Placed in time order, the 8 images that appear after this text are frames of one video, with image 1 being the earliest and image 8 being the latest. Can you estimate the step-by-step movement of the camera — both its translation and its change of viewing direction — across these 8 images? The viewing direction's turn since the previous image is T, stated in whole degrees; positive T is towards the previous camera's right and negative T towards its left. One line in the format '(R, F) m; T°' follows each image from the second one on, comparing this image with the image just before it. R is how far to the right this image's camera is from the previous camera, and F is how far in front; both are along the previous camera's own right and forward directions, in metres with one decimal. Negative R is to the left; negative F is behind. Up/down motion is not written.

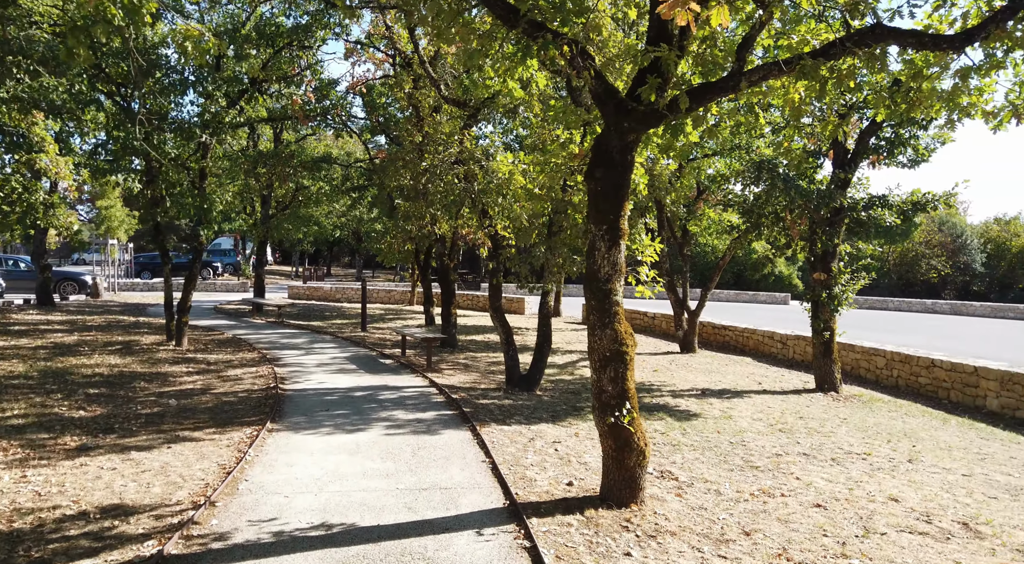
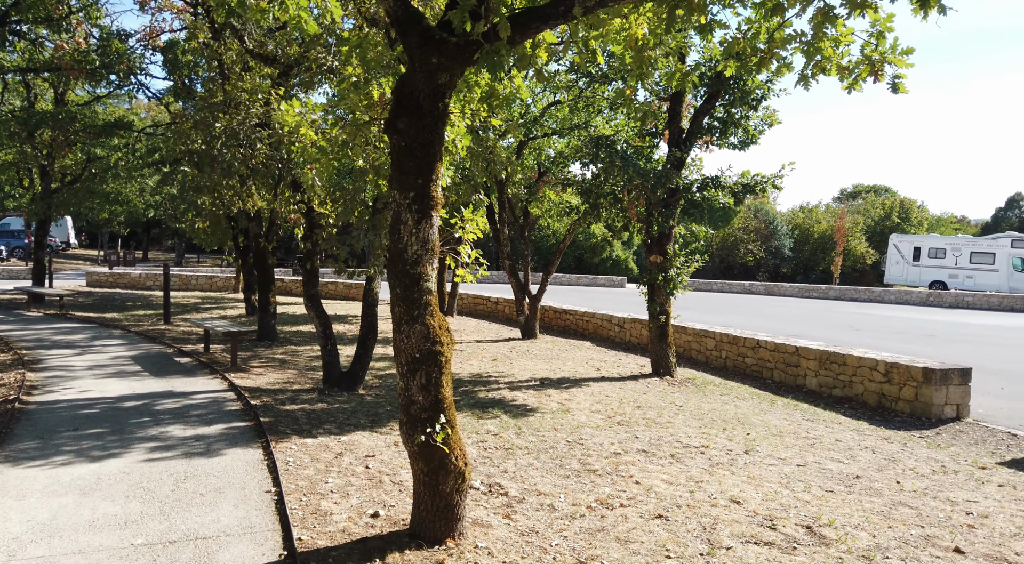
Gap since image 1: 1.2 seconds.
(+0.3, +0.8) m; +12°
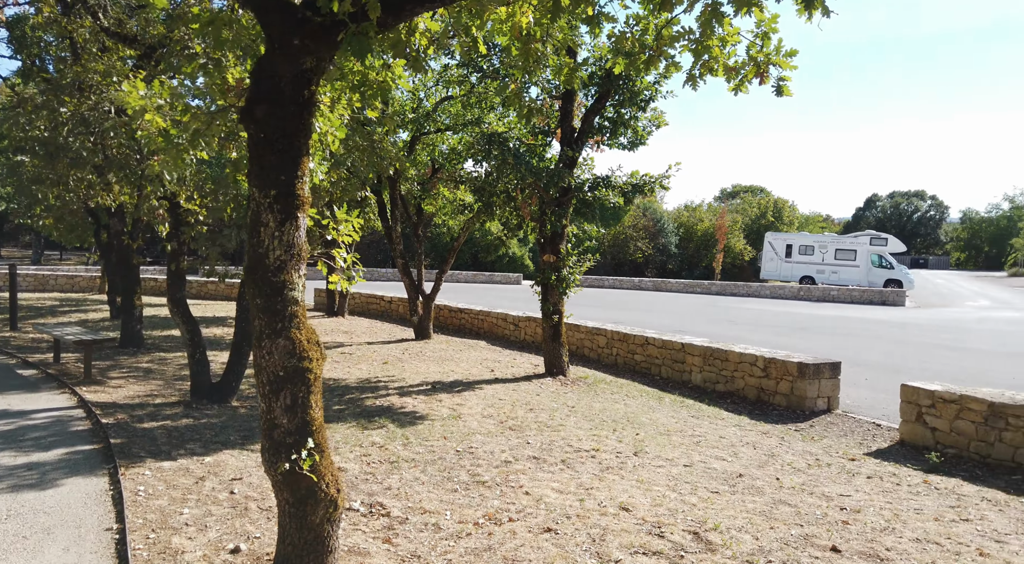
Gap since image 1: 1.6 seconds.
(+0.1, +0.2) m; +8°
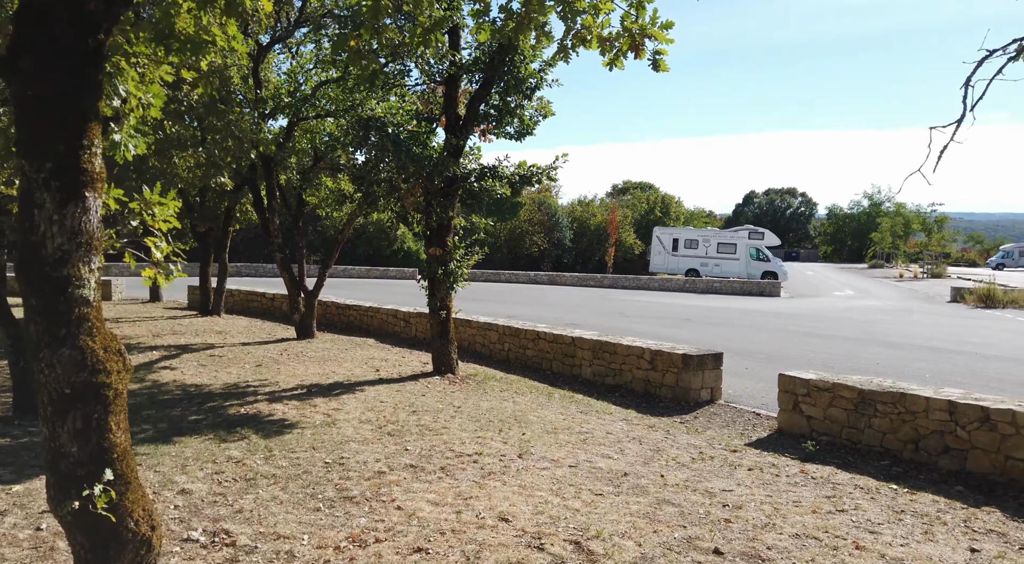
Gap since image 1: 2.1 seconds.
(+0.2, +0.4) m; +8°
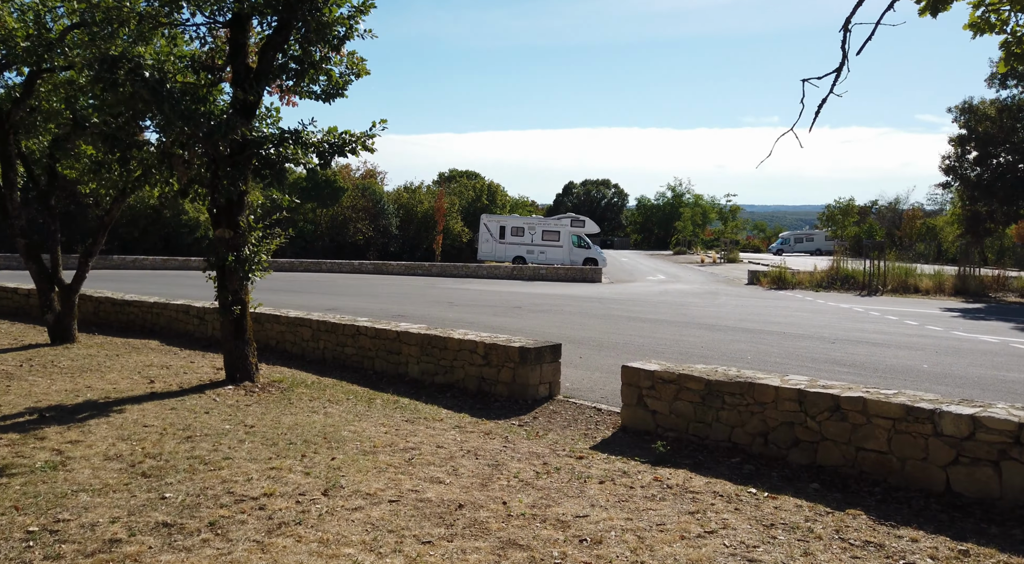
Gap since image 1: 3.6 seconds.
(+0.2, +1.2) m; +14°
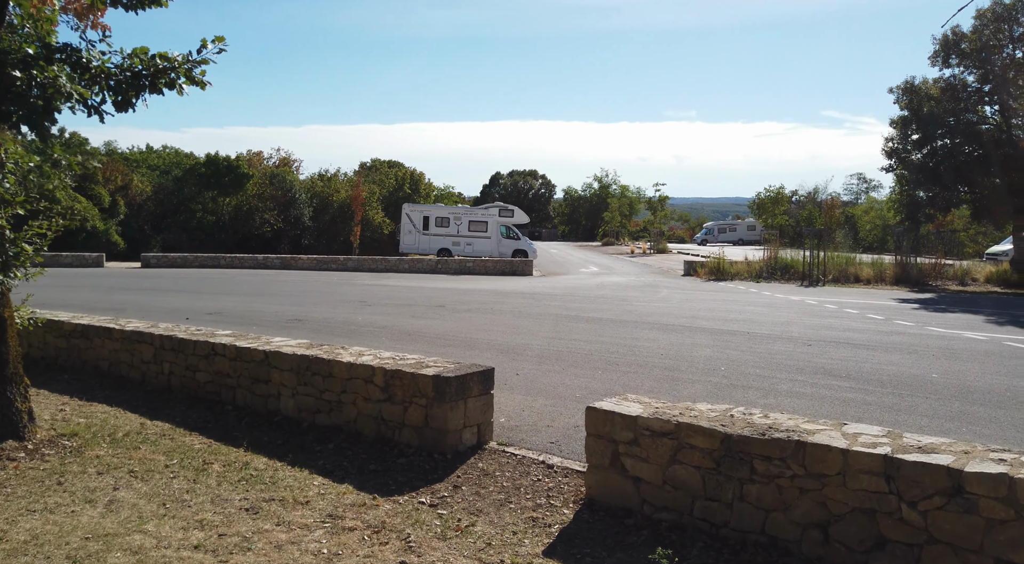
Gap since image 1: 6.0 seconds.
(+0.2, +2.6) m; +6°
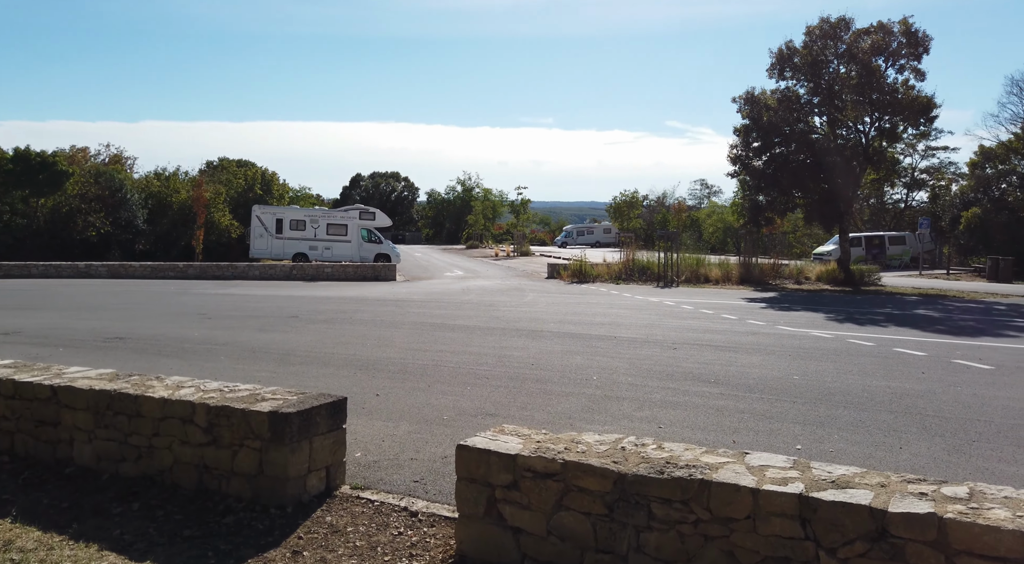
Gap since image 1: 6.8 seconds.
(+0.1, +0.8) m; +11°
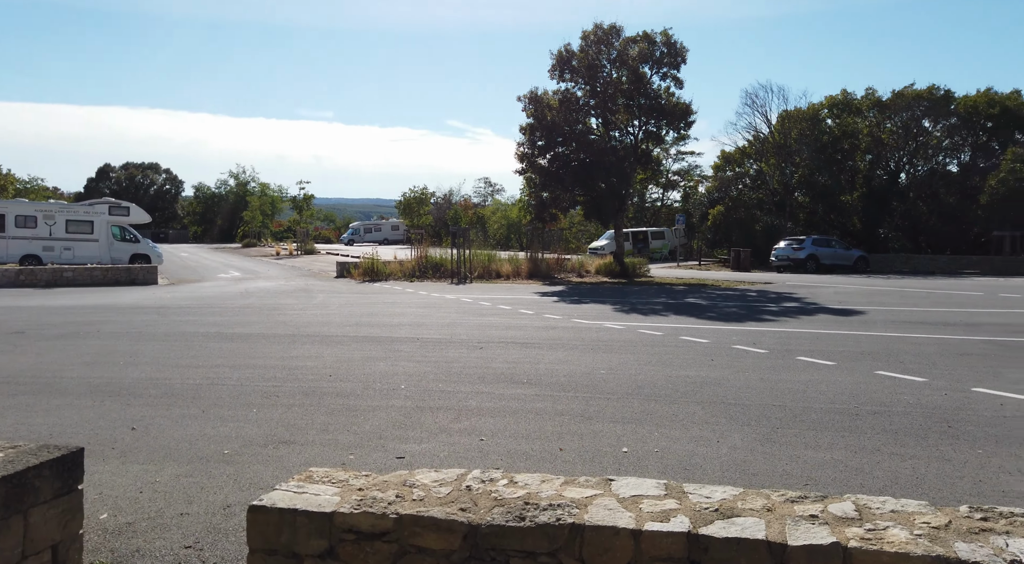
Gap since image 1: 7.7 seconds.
(-0.1, +0.8) m; +17°
